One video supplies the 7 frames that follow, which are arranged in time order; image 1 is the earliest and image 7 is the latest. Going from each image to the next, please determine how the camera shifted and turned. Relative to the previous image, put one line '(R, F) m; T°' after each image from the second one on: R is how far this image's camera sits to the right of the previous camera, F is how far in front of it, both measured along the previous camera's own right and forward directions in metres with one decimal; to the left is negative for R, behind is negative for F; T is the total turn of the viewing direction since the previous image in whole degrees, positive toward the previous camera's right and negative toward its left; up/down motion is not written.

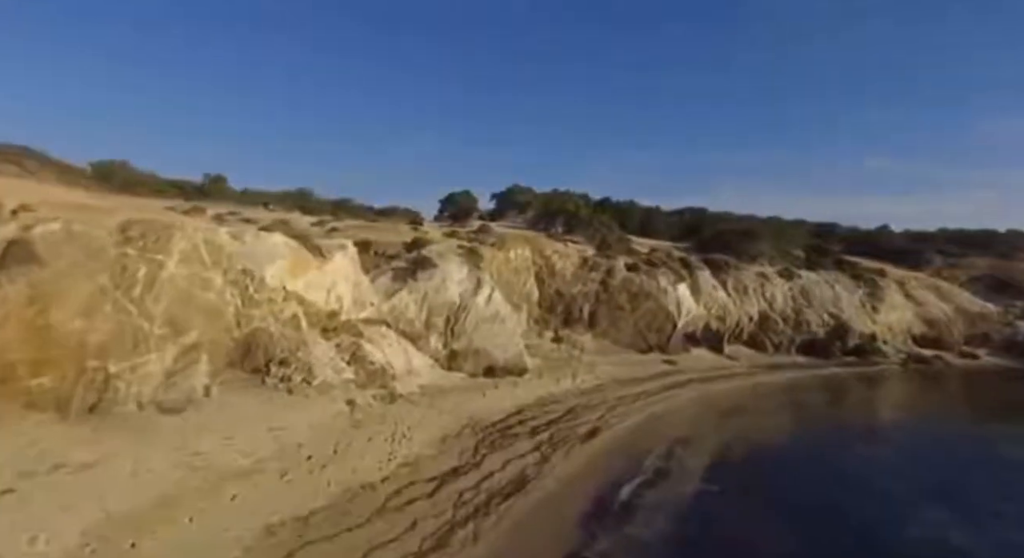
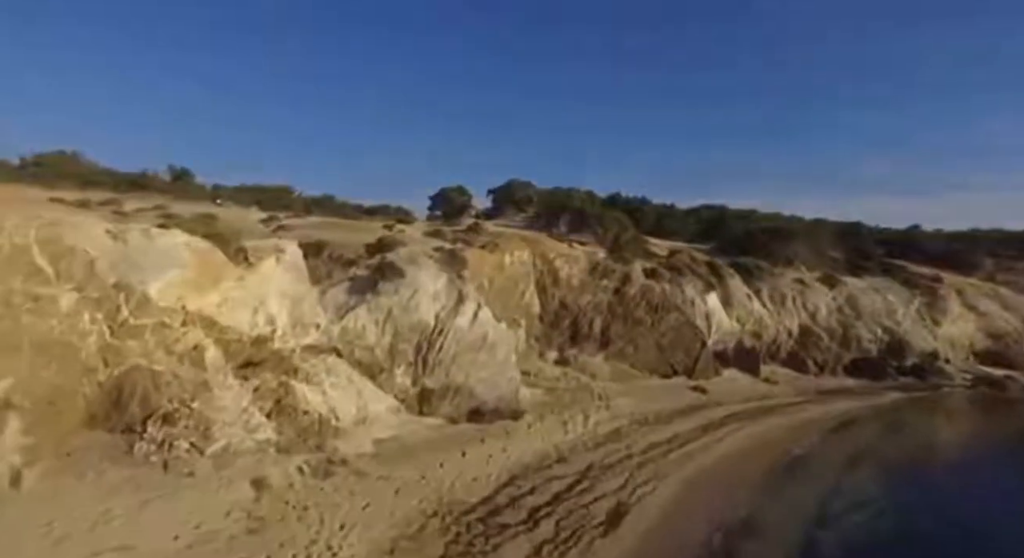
(+0.2, +4.1) m; 0°
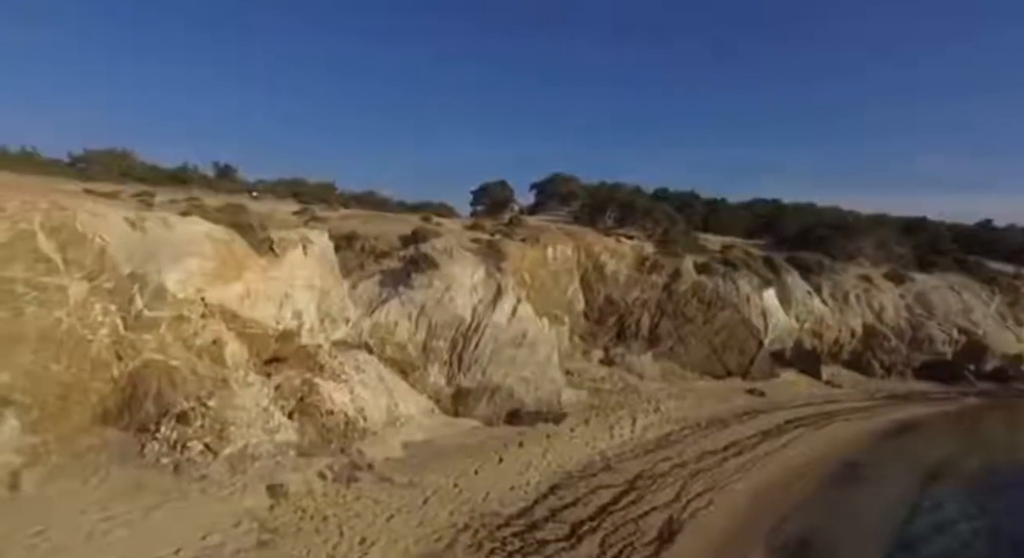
(-0.1, +1.0) m; -4°
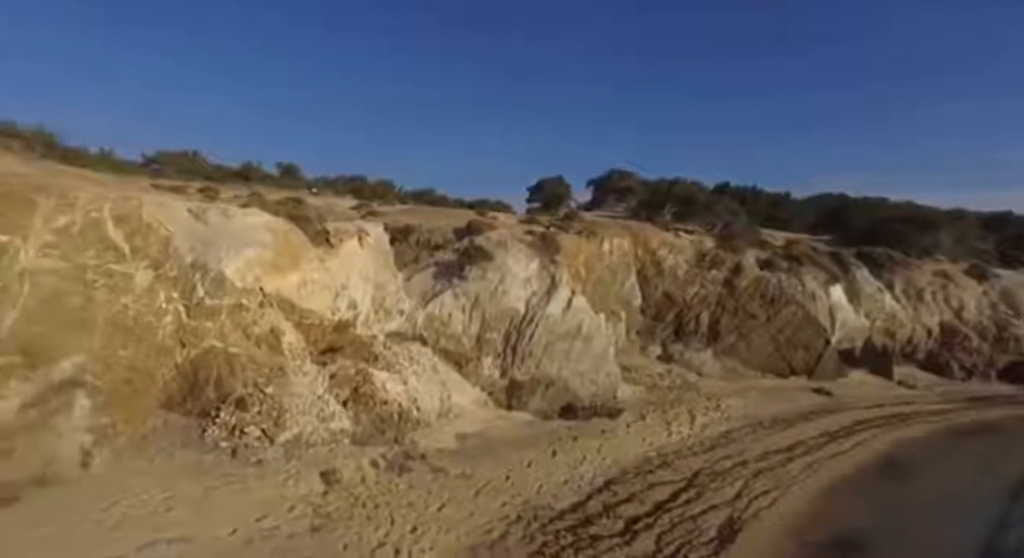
(0.0, +0.3) m; -5°
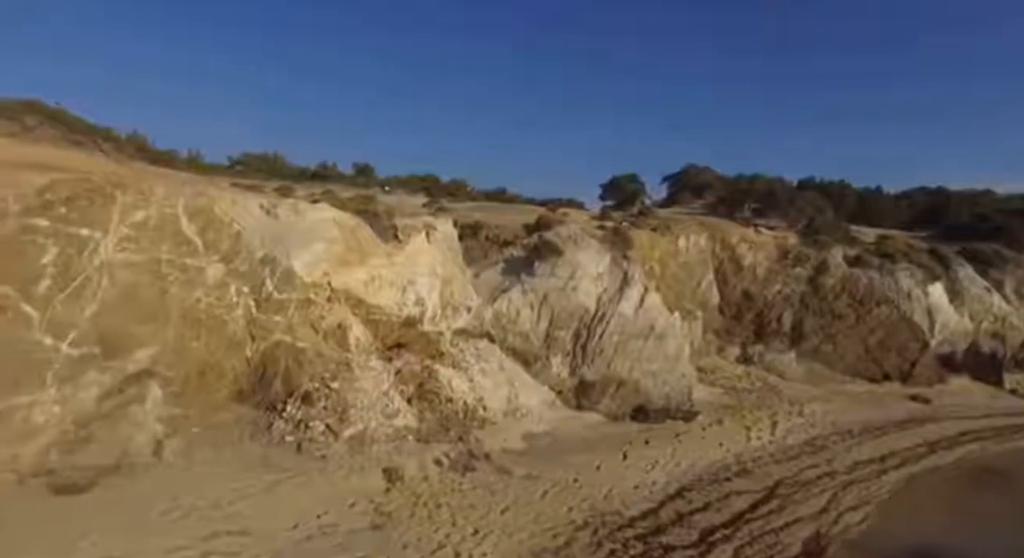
(+0.1, +0.5) m; -8°
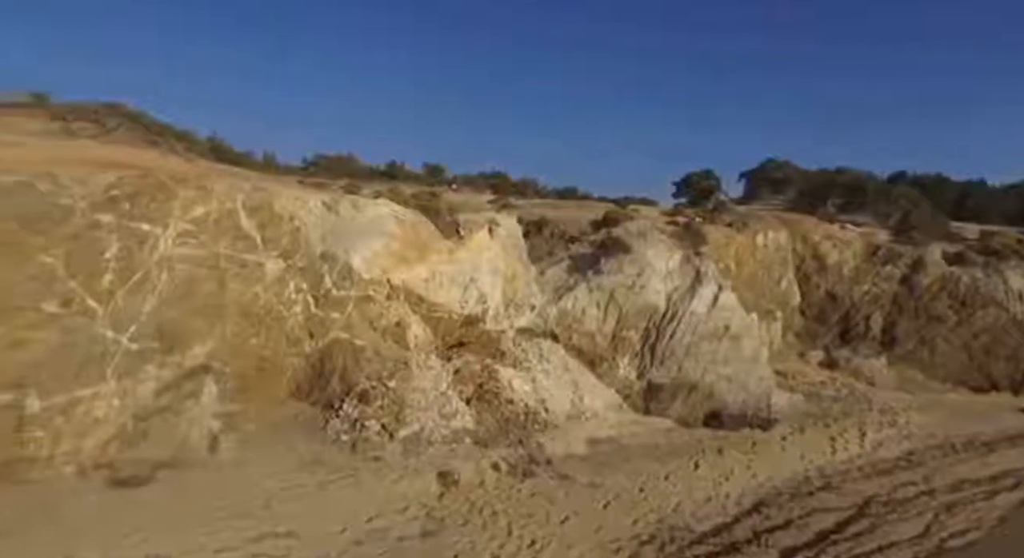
(+0.1, +0.5) m; -7°
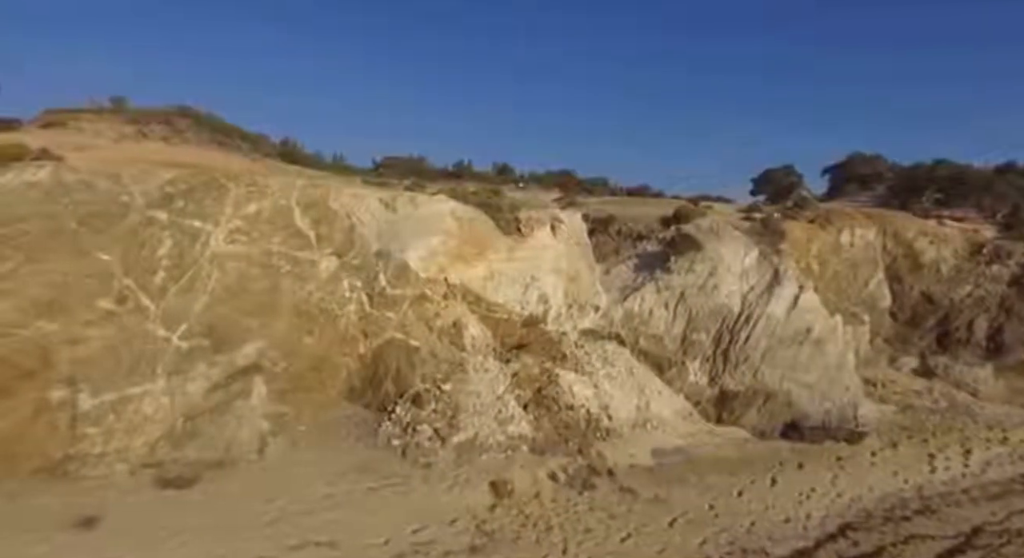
(+0.1, +0.6) m; -7°
